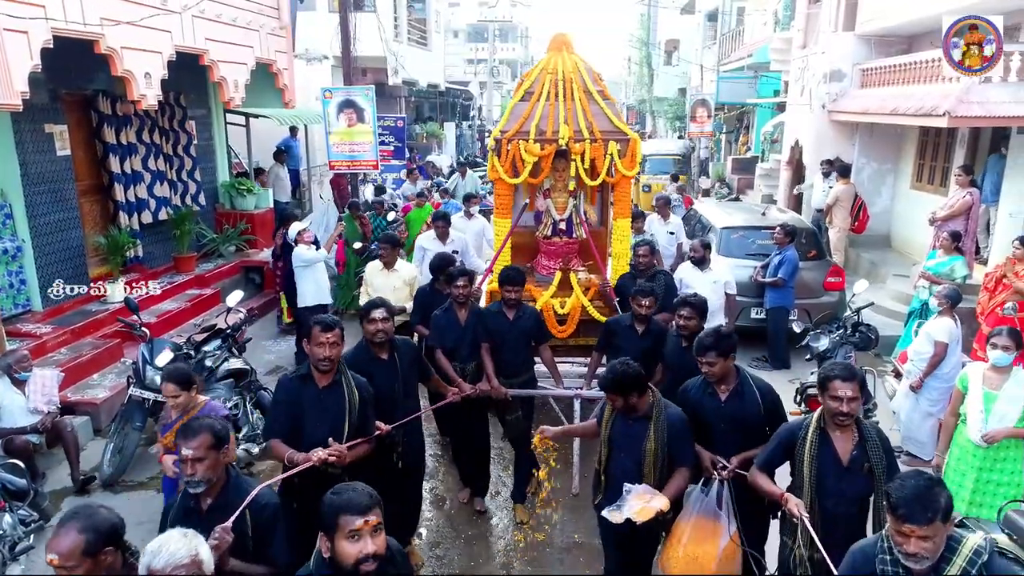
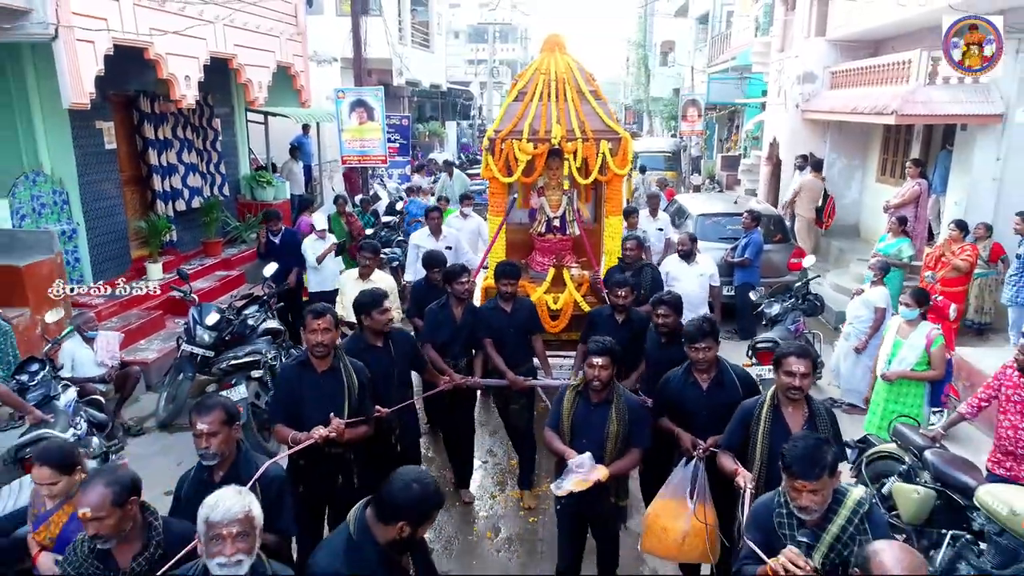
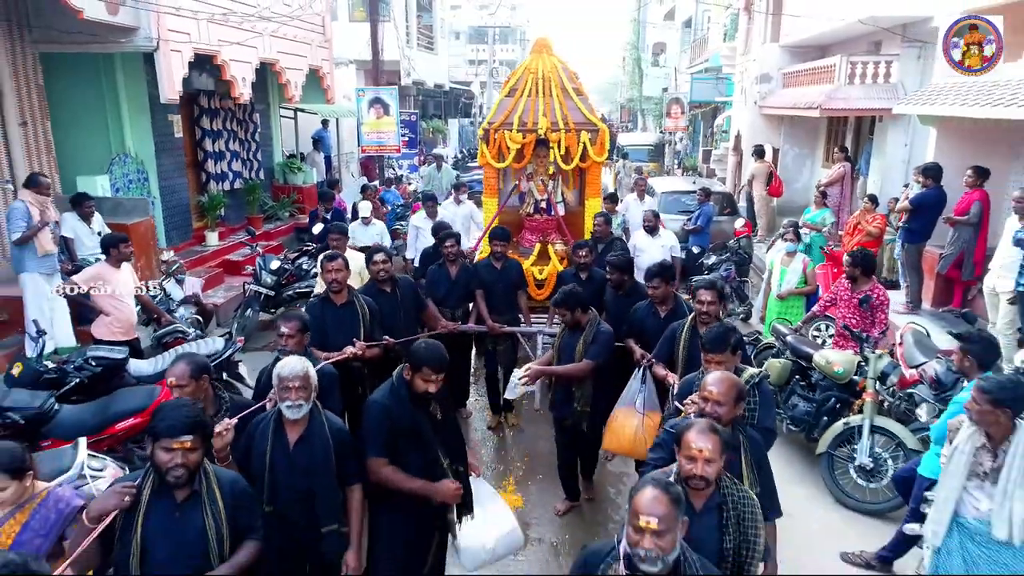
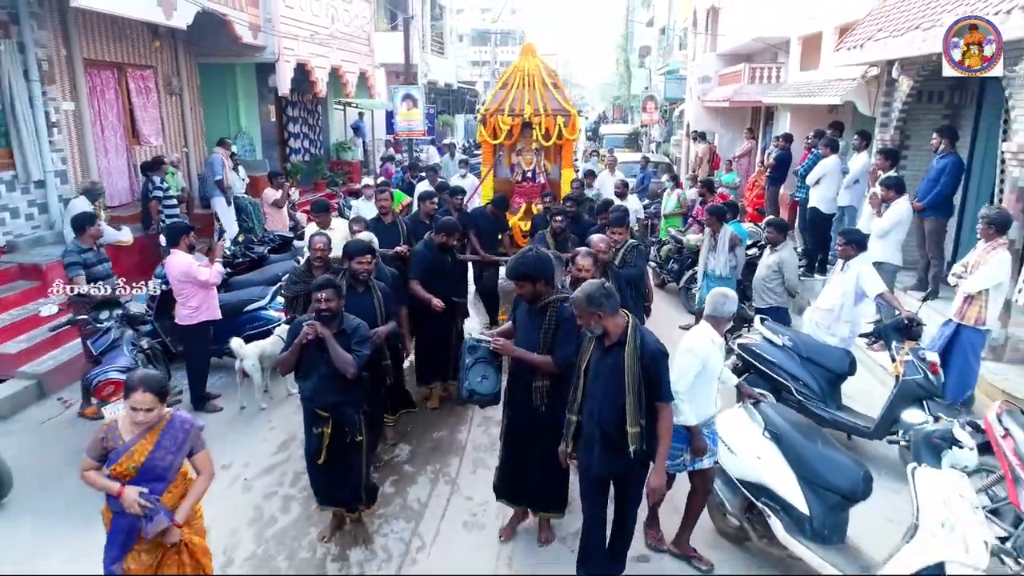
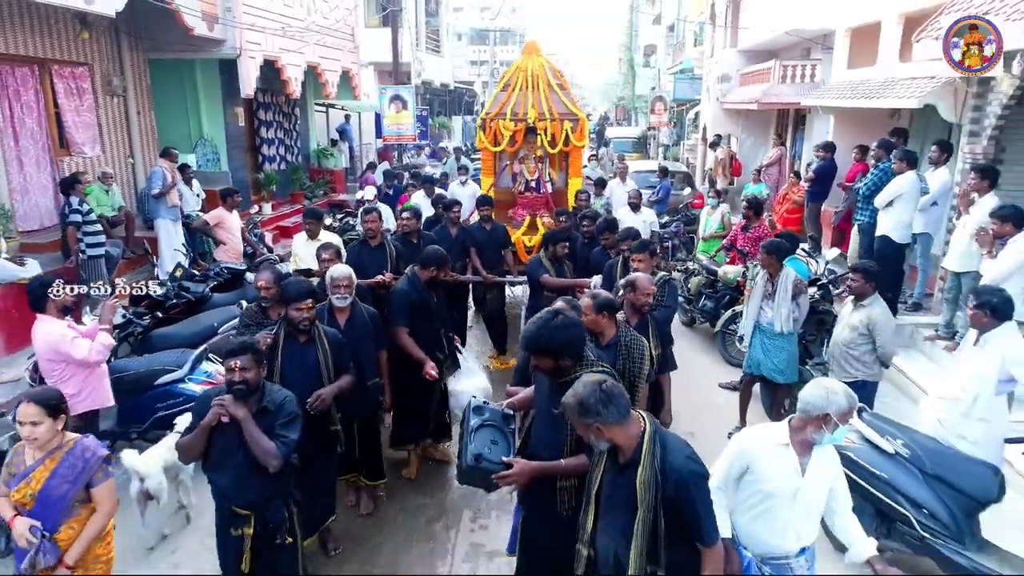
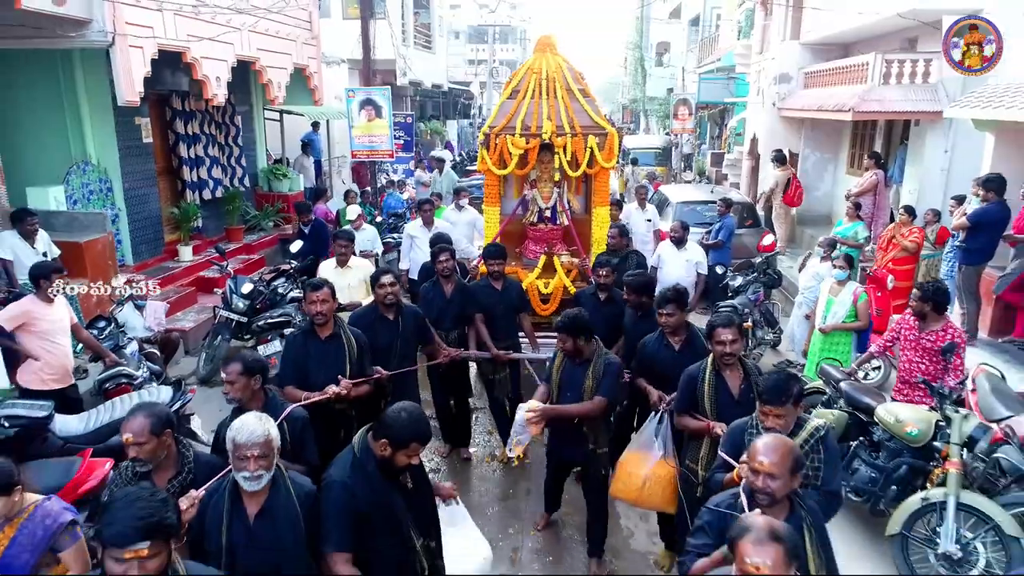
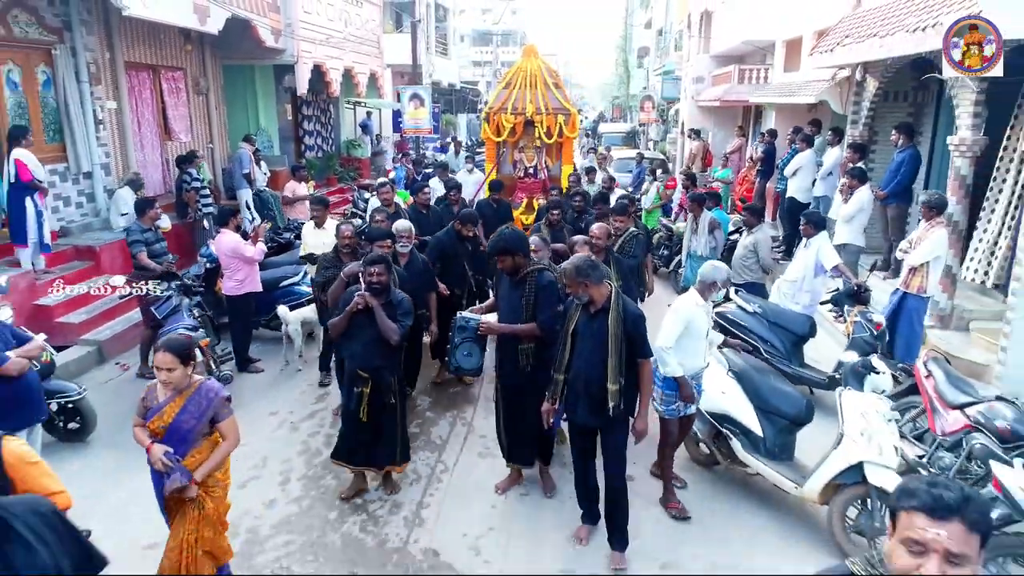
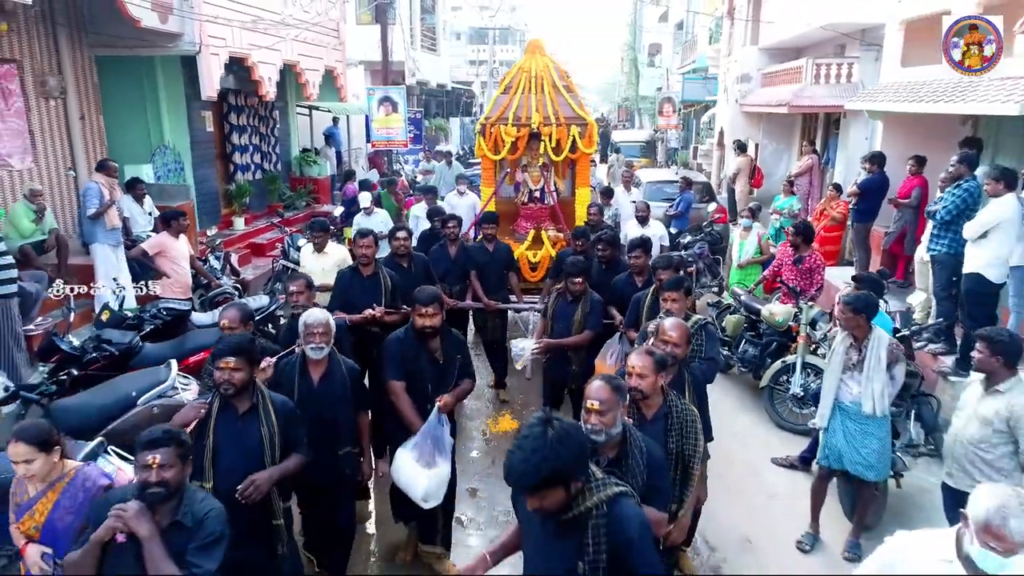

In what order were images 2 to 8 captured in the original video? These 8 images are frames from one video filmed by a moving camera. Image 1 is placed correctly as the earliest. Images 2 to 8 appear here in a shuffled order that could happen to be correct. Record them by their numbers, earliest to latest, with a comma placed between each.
2, 6, 3, 8, 5, 4, 7
